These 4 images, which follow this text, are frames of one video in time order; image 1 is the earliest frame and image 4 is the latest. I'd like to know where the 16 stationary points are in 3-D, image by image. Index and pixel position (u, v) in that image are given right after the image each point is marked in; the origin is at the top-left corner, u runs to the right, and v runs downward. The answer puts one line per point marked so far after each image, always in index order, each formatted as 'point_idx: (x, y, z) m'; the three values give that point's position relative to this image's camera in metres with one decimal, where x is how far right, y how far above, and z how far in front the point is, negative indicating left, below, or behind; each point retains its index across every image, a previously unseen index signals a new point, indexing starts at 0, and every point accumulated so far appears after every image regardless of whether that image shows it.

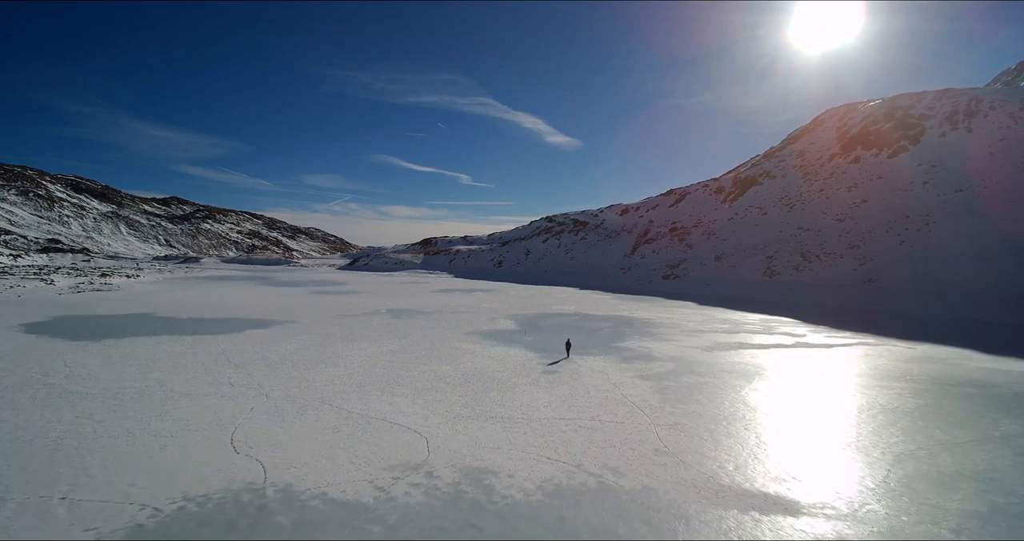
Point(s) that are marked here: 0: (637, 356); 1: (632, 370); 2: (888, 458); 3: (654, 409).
0: (+4.9, -3.4, +18.3) m
1: (+4.1, -3.4, +15.9) m
2: (+7.9, -4.0, +9.8) m
3: (+3.7, -3.6, +12.0) m
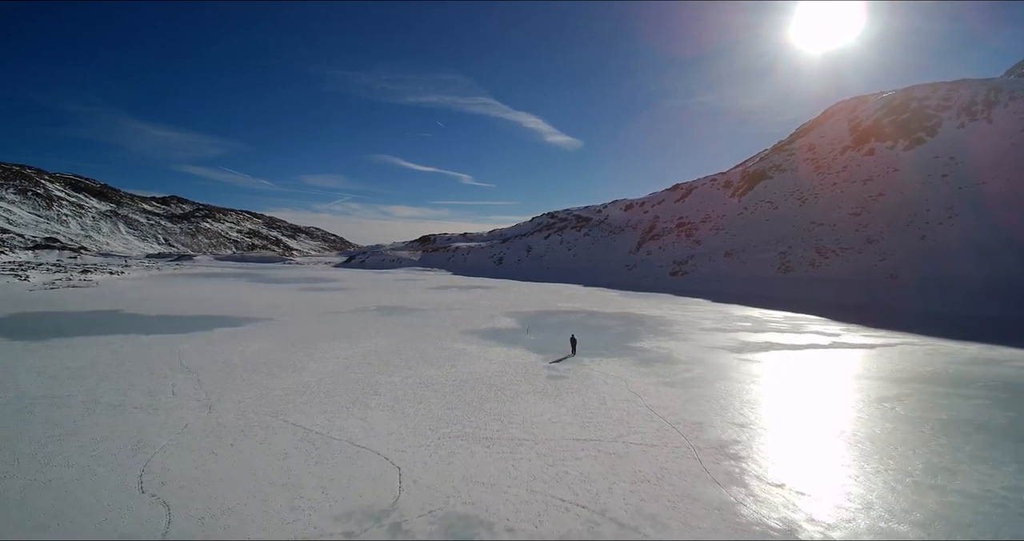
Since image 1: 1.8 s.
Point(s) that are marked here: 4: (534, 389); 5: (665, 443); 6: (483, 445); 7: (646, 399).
0: (+4.9, -3.0, +15.9) m
1: (+4.1, -3.1, +13.6) m
2: (+7.9, -3.6, +7.4) m
3: (+3.7, -3.2, +9.6) m
4: (+0.6, -3.0, +11.9) m
5: (+2.9, -3.2, +8.7) m
6: (-0.5, -3.2, +8.5) m
7: (+3.2, -3.1, +11.3) m
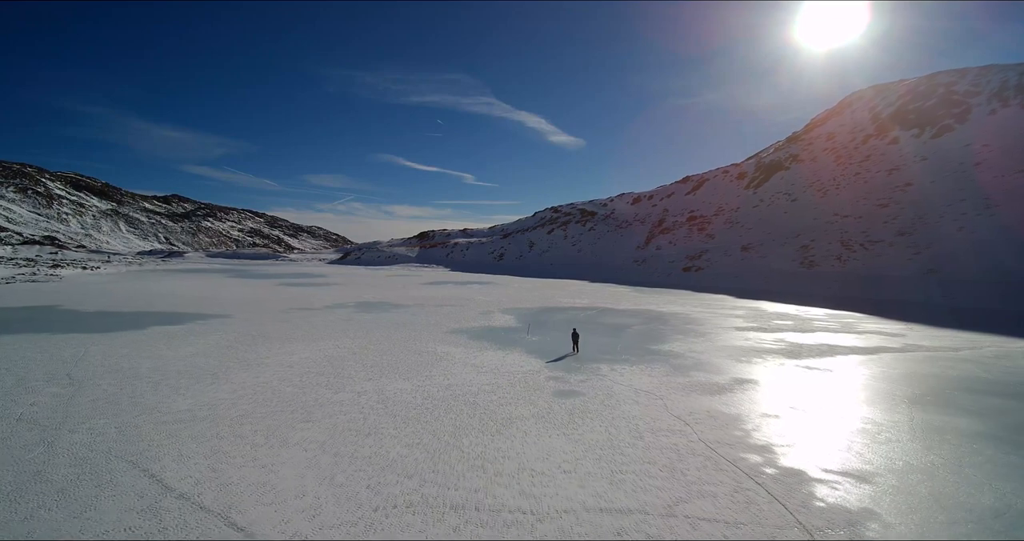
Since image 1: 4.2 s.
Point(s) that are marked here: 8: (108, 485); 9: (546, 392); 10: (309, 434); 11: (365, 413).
0: (+4.8, -2.5, +12.3) m
1: (+4.0, -2.6, +10.0) m
2: (+7.8, -3.1, +3.9) m
3: (+3.5, -2.8, +6.1) m
4: (+0.4, -2.6, +8.4) m
5: (+2.7, -2.8, +5.2) m
6: (-0.7, -2.7, +5.0) m
7: (+3.1, -2.6, +7.7) m
8: (-5.0, -2.7, +5.8) m
9: (+0.7, -2.5, +9.6) m
10: (-3.2, -2.6, +7.3) m
11: (-2.6, -2.5, +8.2) m
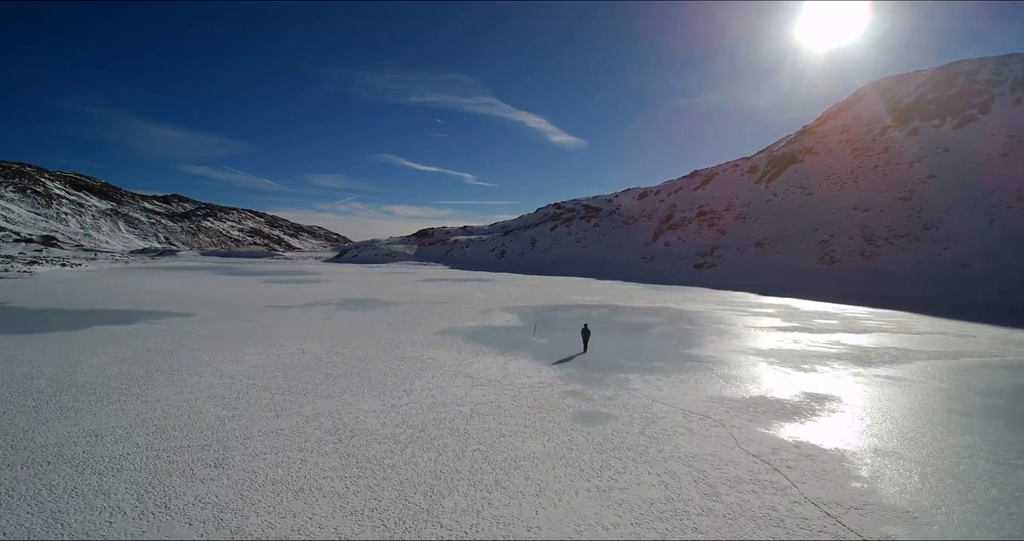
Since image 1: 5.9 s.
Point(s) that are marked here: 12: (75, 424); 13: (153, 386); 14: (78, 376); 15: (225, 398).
0: (+4.9, -2.2, +9.8) m
1: (+4.1, -2.3, +7.5) m
2: (+7.8, -2.8, +1.3) m
3: (+3.6, -2.4, +3.5) m
4: (+0.5, -2.3, +5.9) m
5: (+2.8, -2.5, +2.7) m
6: (-0.6, -2.4, +2.5) m
7: (+3.2, -2.3, +5.2) m
8: (-4.9, -2.3, +3.2) m
9: (+0.8, -2.2, +7.1) m
10: (-3.1, -2.3, +4.8) m
11: (-2.5, -2.2, +5.7) m
12: (-6.2, -2.2, +6.6) m
13: (-6.5, -2.1, +8.5) m
14: (-8.4, -2.0, +9.0) m
15: (-4.8, -2.1, +7.8) m
